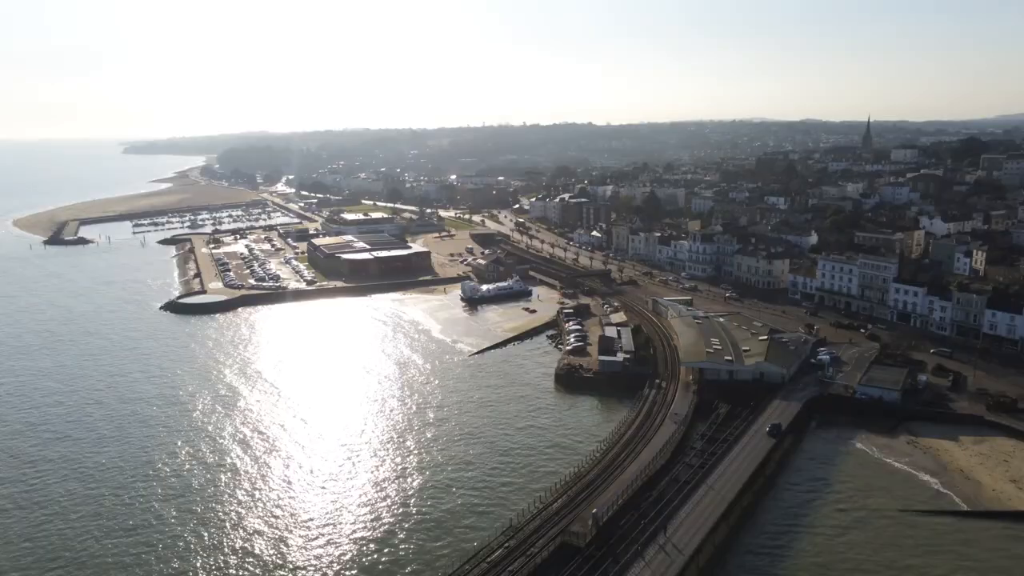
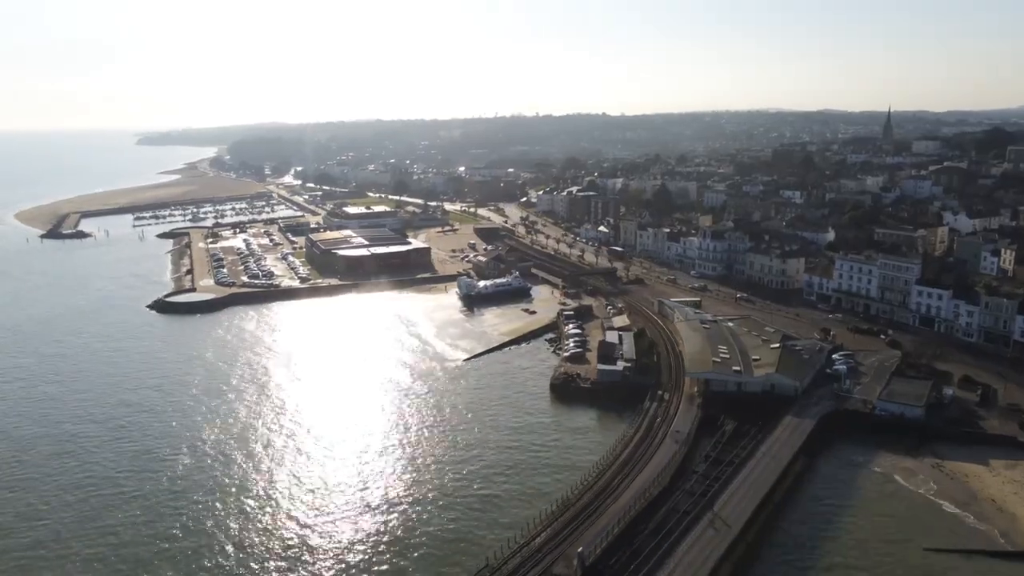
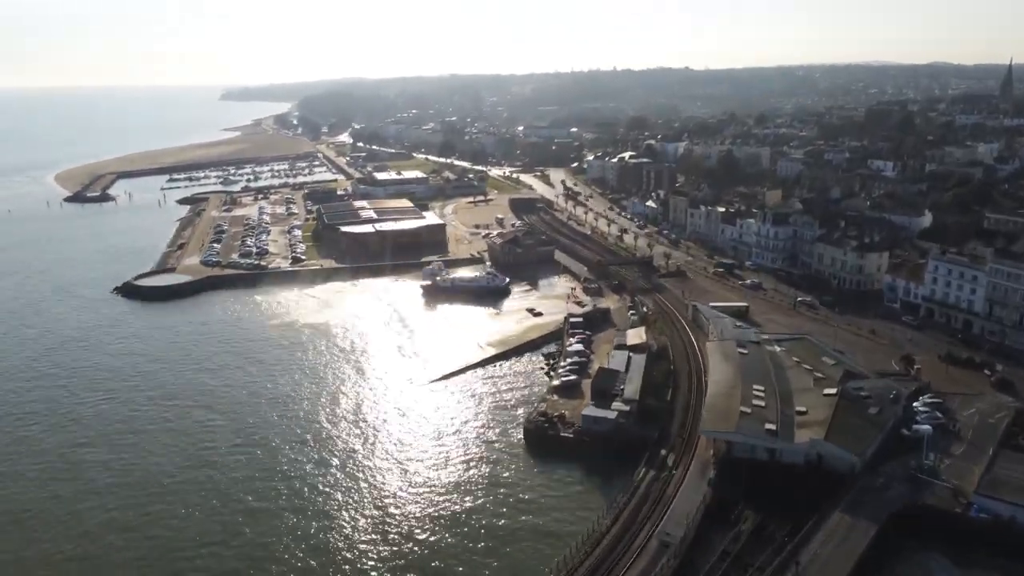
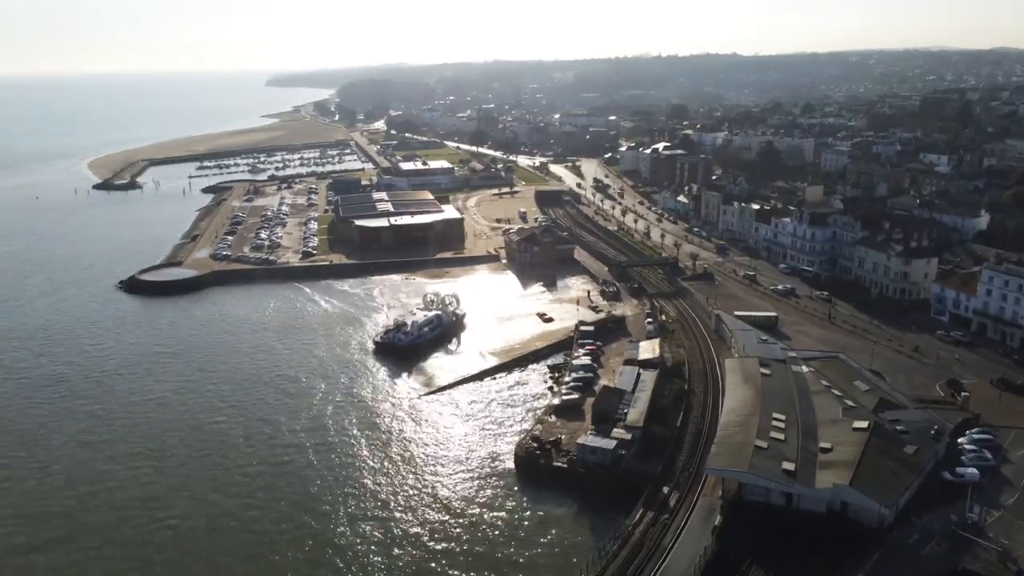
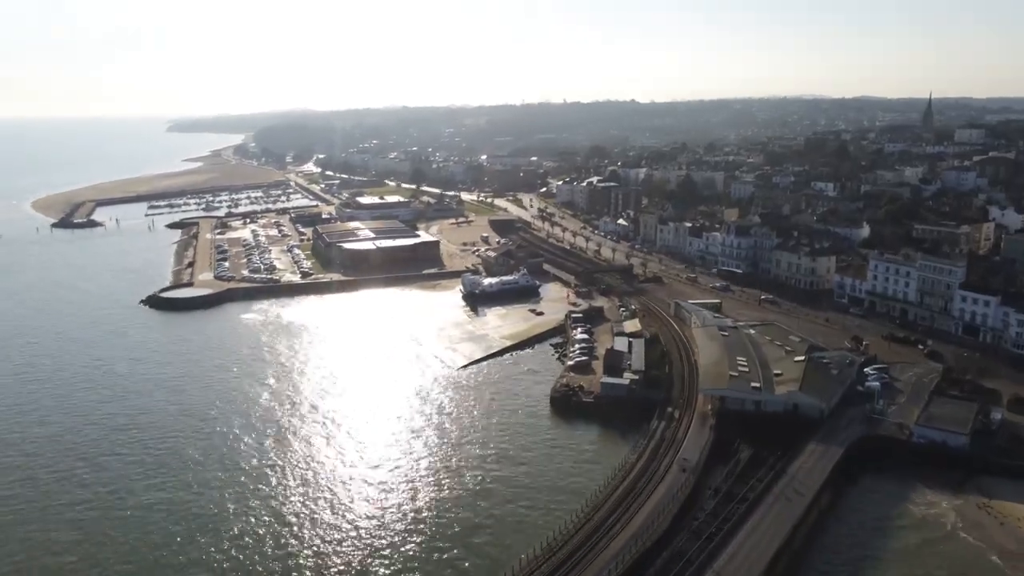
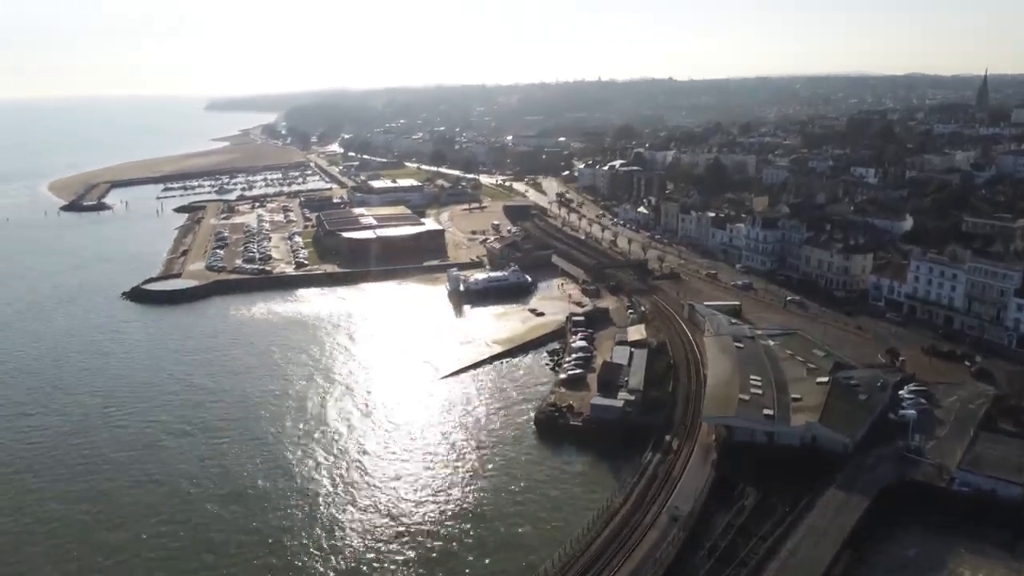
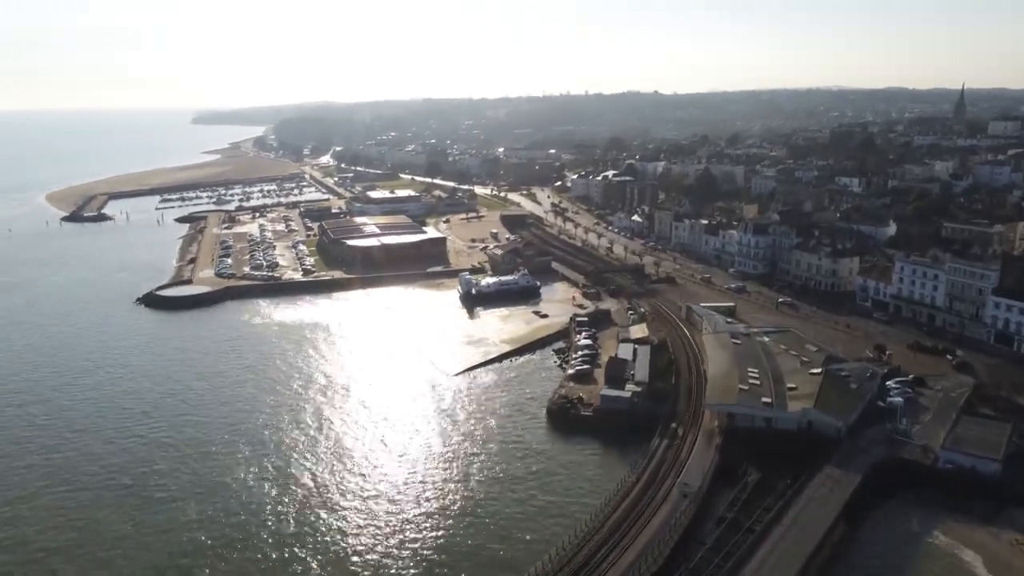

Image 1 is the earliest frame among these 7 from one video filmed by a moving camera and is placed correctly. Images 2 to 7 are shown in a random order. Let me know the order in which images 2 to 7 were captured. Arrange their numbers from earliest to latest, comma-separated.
2, 5, 7, 6, 3, 4
